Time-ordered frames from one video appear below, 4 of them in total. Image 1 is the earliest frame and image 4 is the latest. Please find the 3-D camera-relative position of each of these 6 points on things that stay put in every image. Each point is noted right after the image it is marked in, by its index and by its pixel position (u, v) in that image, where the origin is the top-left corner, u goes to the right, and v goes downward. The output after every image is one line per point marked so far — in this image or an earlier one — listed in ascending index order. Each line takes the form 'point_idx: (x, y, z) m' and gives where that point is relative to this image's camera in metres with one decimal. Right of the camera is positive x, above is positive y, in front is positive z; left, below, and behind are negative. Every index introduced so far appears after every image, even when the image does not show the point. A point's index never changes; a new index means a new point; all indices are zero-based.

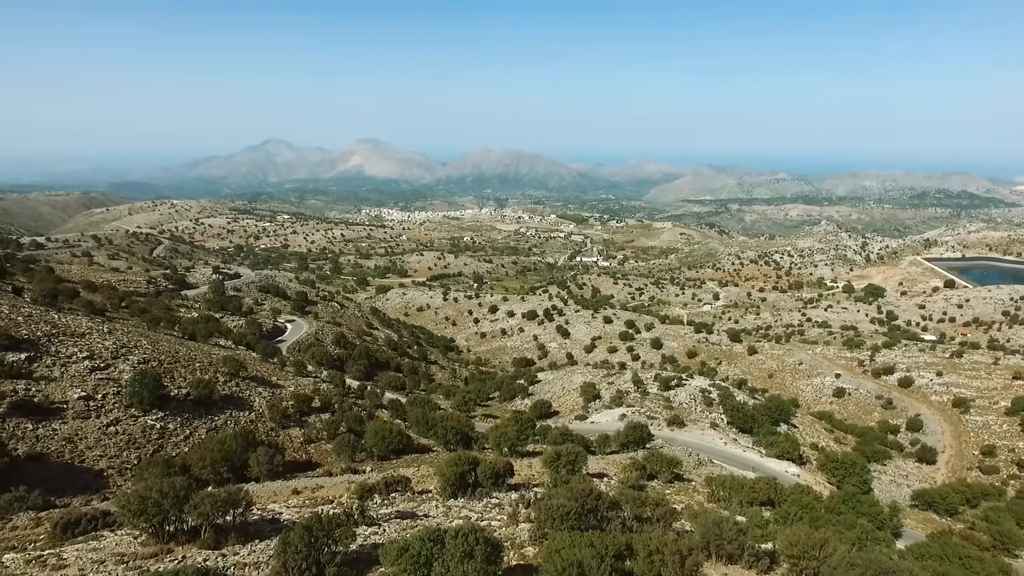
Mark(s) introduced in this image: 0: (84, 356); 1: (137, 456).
0: (-12.8, -2.0, +15.8) m
1: (-9.3, -4.2, +13.0) m
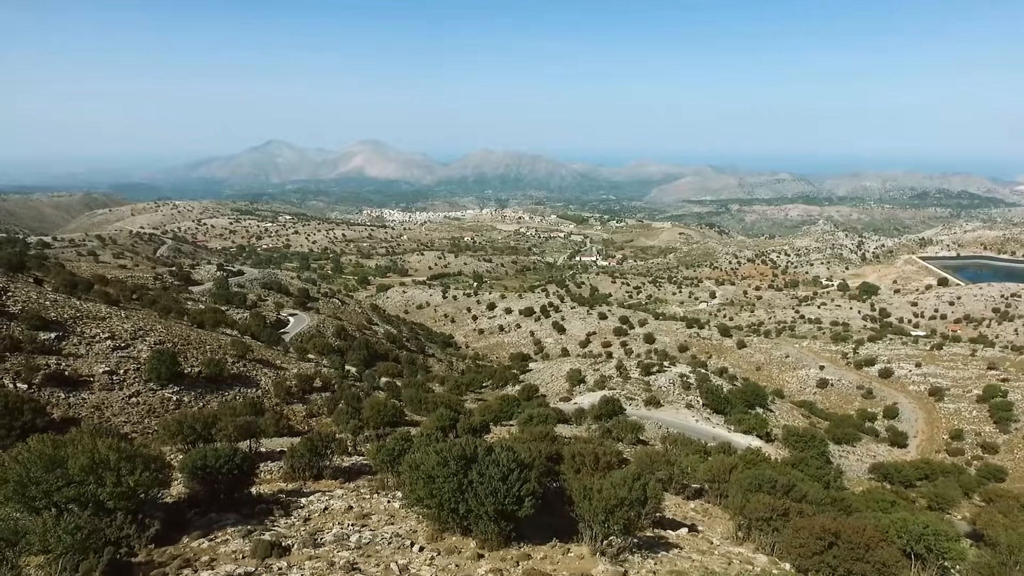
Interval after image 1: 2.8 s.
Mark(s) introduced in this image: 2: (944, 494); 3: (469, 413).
0: (-13.4, -1.6, +17.4) m
1: (-9.9, -3.7, +14.6) m
2: (+13.1, -6.2, +16.0) m
3: (-1.5, -4.4, +18.4) m
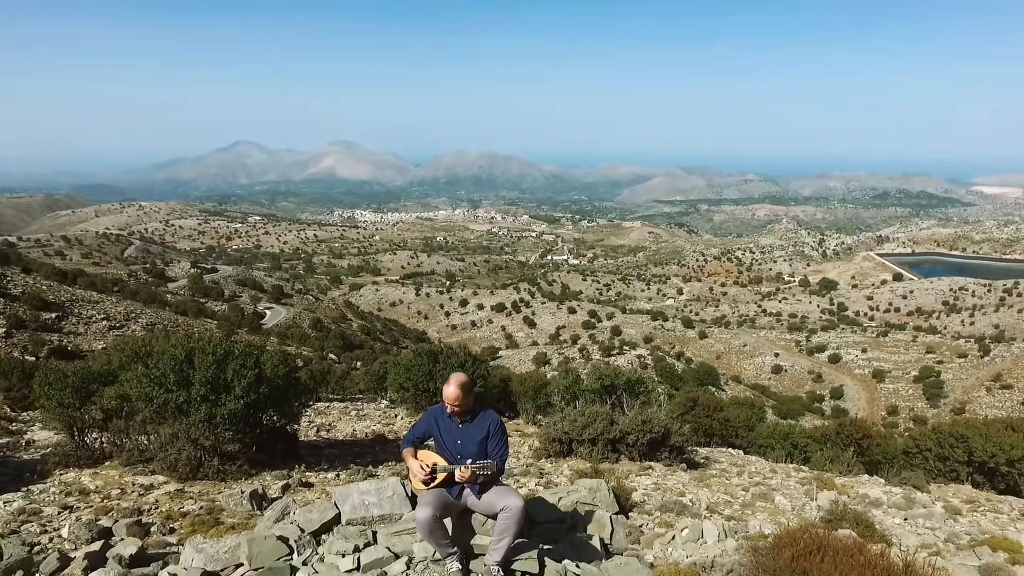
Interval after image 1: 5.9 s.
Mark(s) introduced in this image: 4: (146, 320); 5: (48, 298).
0: (-14.5, -1.1, +18.5) m
1: (-10.8, -3.2, +15.9) m
2: (+12.1, -5.5, +18.4) m
3: (-2.6, -3.8, +20.2) m
4: (-13.8, -1.2, +19.8) m
5: (-16.2, -0.4, +18.3) m
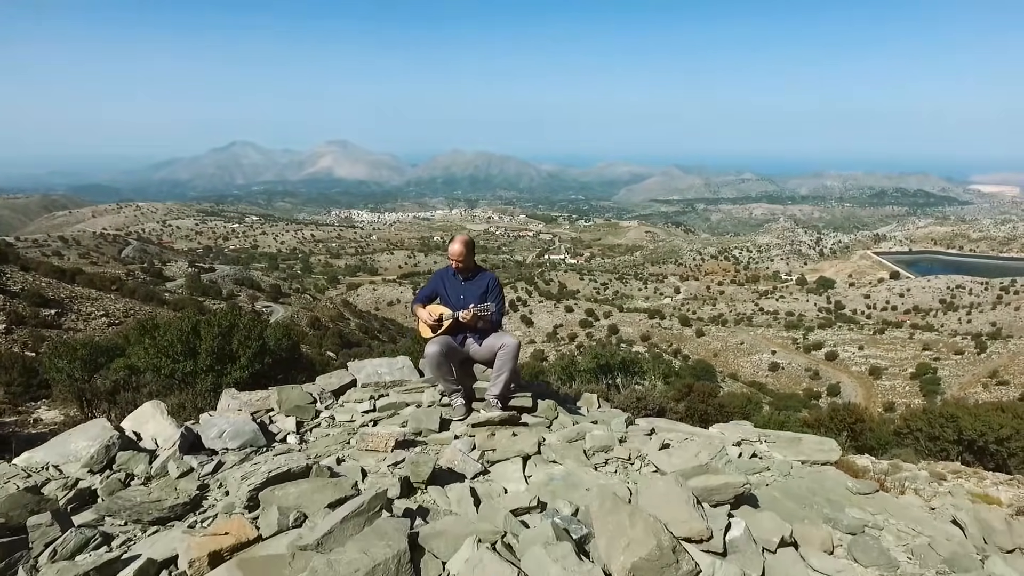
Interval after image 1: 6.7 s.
0: (-14.6, -1.0, +18.6) m
1: (-10.9, -3.0, +16.0) m
2: (+12.1, -5.3, +18.5) m
3: (-2.7, -3.7, +20.2) m
4: (-13.9, -1.1, +19.8) m
5: (-16.3, -0.2, +18.3) m
